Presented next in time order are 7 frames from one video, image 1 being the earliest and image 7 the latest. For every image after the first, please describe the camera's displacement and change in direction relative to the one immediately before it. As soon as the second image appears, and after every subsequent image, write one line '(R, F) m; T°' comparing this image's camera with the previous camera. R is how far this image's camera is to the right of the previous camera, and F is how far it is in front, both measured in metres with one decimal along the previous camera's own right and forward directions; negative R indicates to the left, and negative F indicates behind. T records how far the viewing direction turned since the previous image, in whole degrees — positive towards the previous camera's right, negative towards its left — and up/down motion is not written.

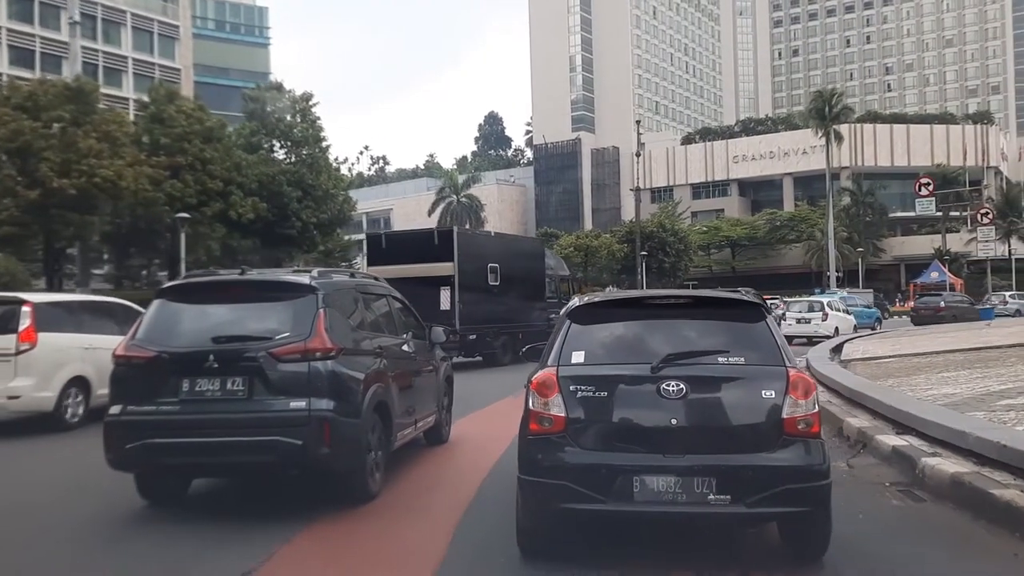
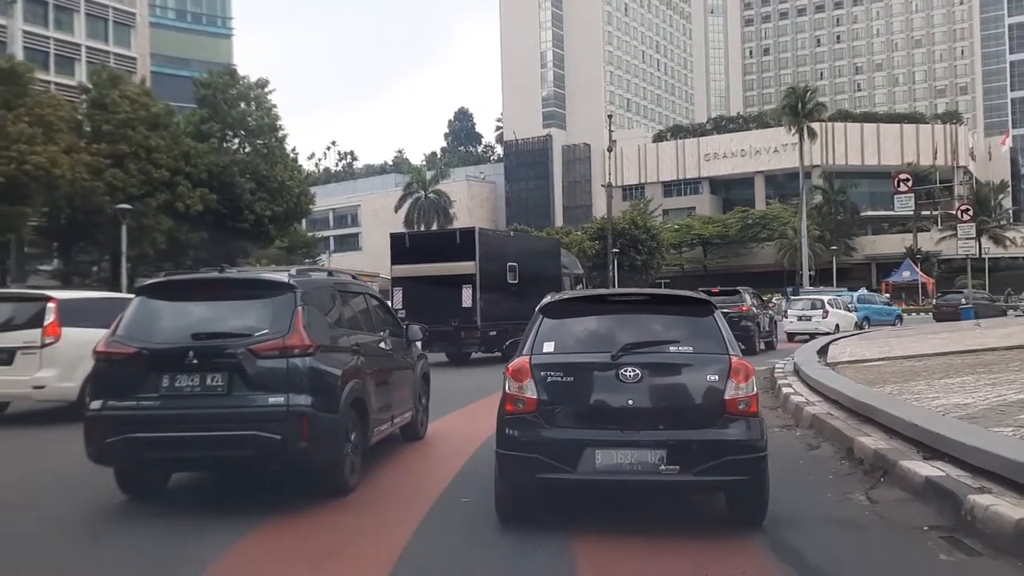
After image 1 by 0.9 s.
(+0.1, +0.4) m; +2°
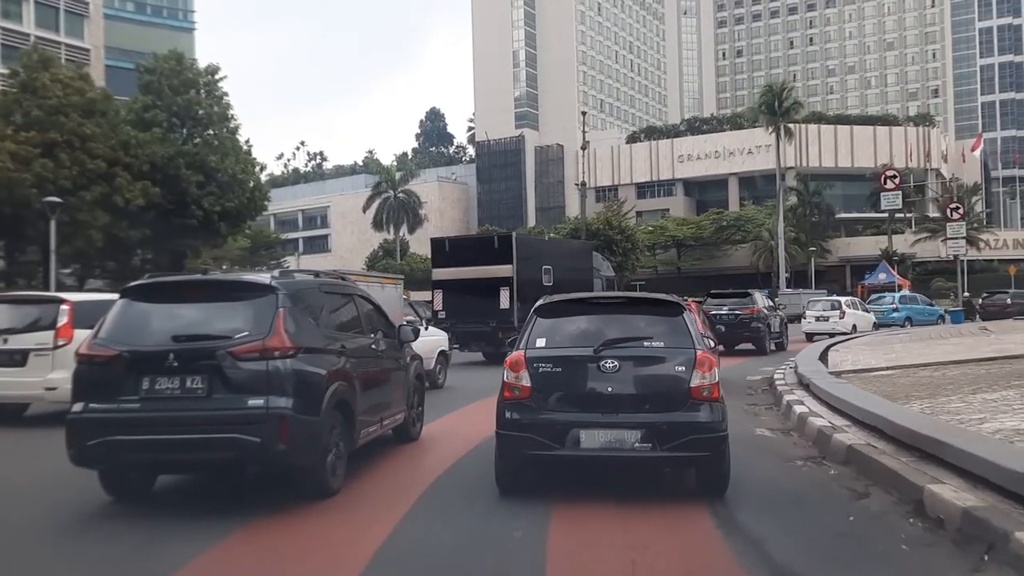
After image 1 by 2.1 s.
(0.0, +0.6) m; +2°
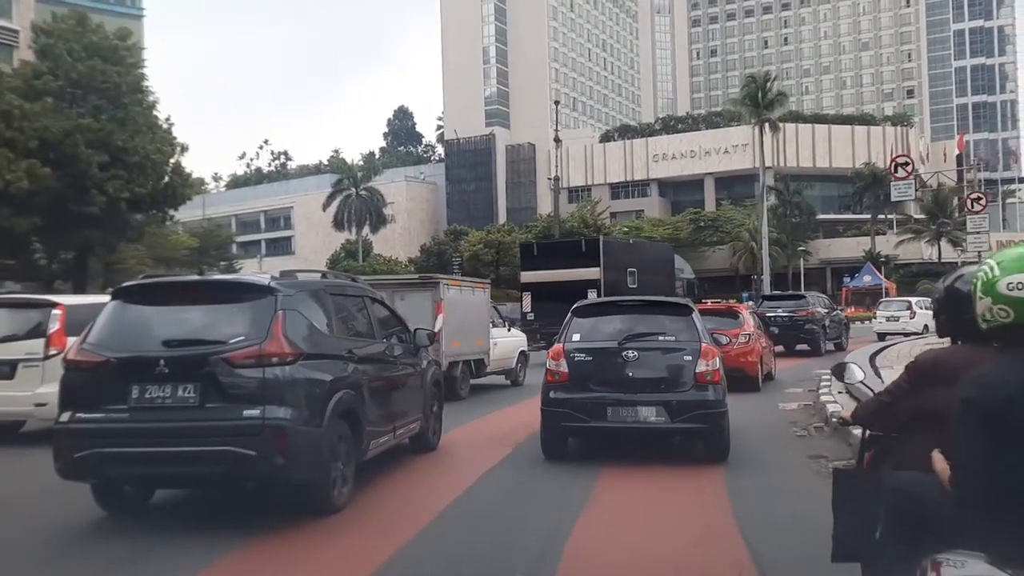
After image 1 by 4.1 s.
(+0.1, +1.2) m; +2°
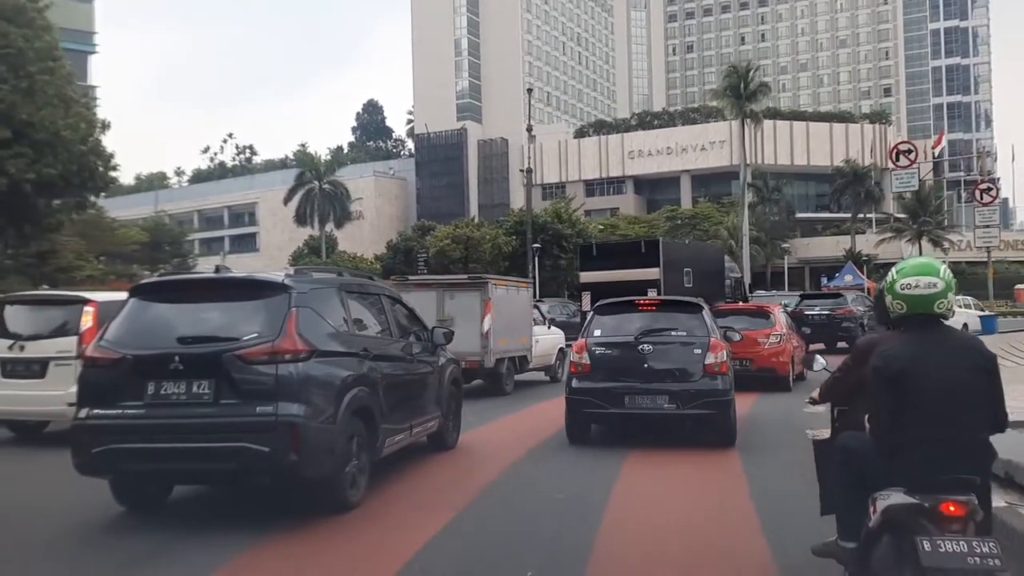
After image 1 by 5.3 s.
(0.0, +0.9) m; +2°
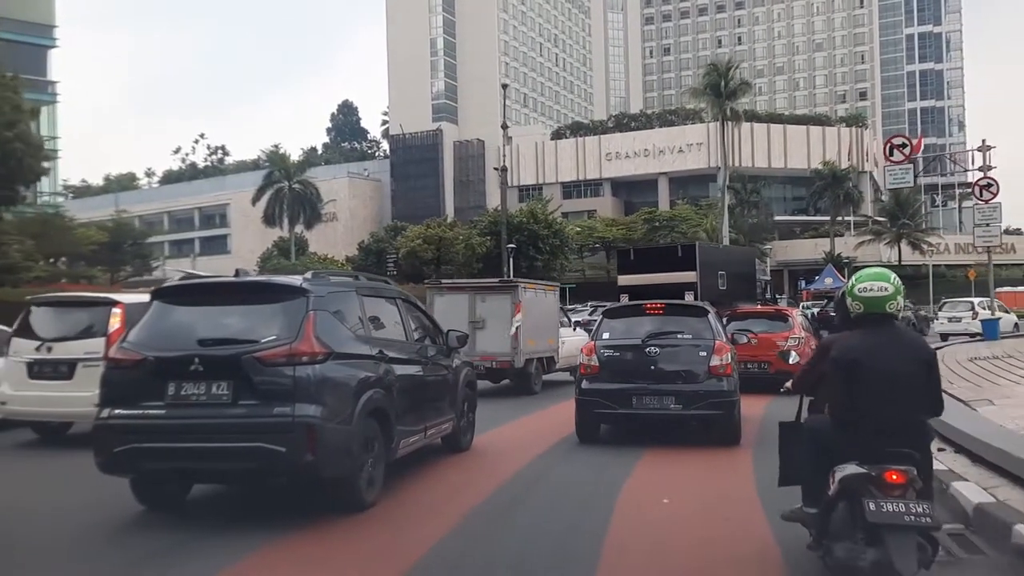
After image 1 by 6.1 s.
(+0.1, +0.5) m; +1°
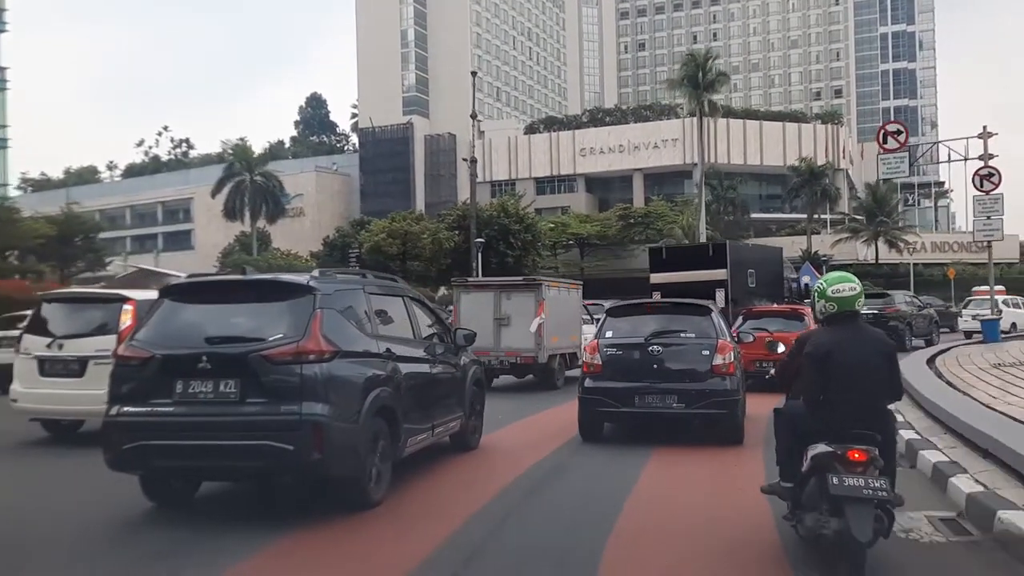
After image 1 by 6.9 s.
(+0.1, +0.6) m; +2°
